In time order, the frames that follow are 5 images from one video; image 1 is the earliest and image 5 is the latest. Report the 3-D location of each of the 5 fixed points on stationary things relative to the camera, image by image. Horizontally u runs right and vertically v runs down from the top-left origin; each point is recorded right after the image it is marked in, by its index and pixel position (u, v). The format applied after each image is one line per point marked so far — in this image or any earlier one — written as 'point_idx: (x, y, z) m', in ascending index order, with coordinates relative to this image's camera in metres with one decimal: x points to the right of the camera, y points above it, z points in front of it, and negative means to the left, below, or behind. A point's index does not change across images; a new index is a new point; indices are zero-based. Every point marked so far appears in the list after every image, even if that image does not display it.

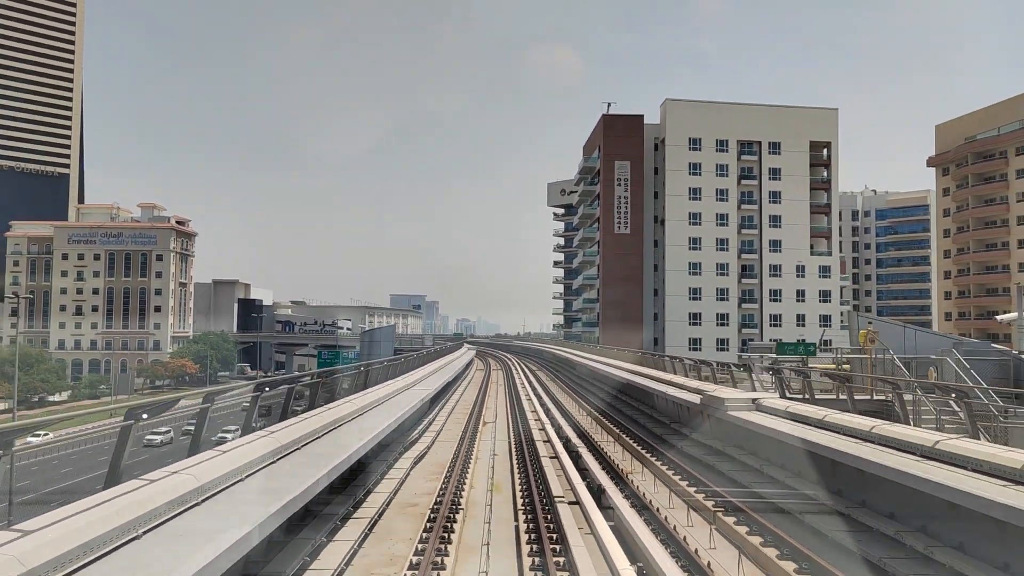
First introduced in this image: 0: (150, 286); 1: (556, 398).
0: (-11.6, 0.0, +18.8) m
1: (+1.6, -3.6, +17.9) m
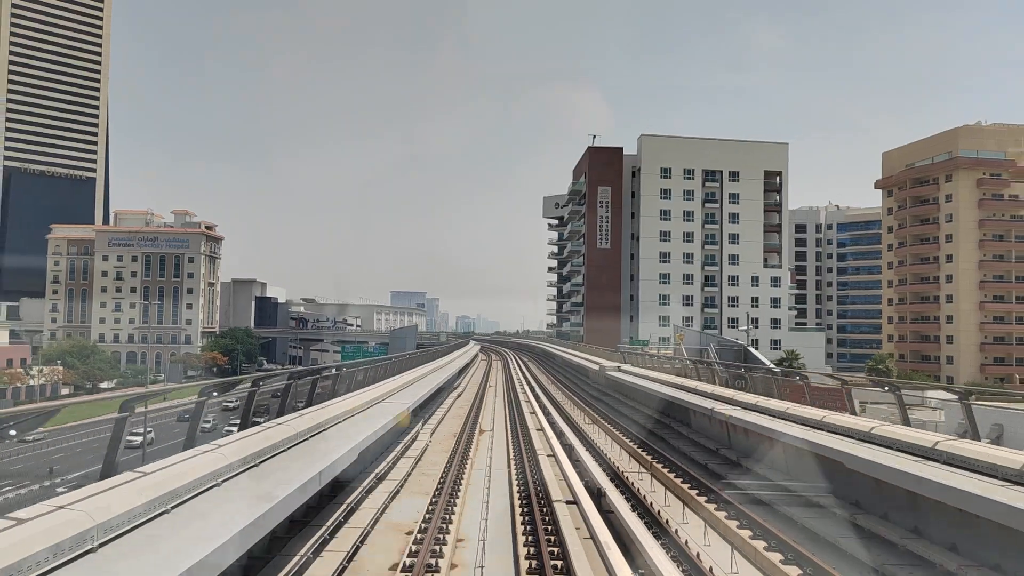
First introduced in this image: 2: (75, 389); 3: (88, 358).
0: (-11.6, +0.1, +20.5) m
1: (+1.5, -3.7, +19.7) m
2: (-9.8, -2.3, +13.2) m
3: (-11.0, -1.8, +15.3) m
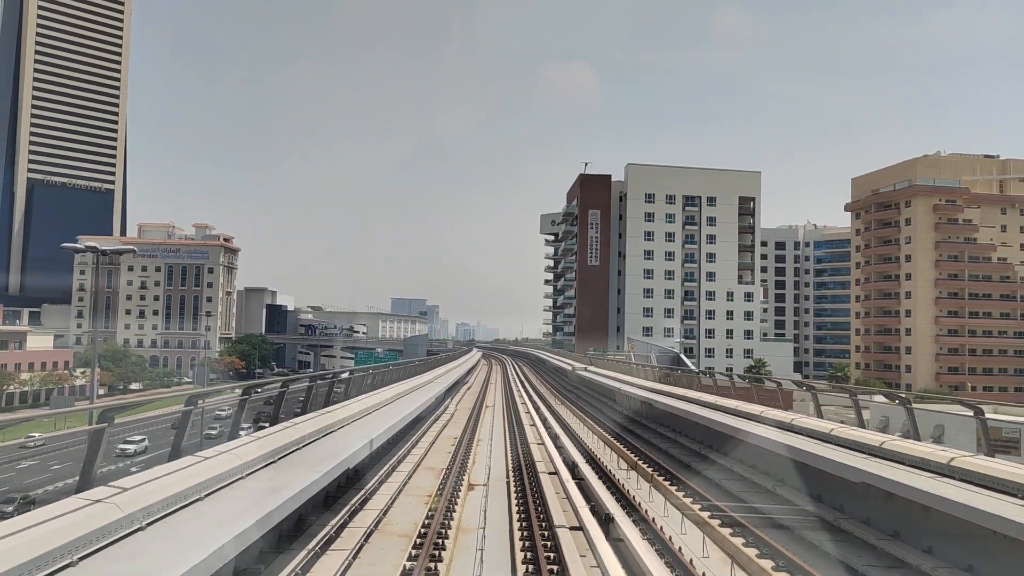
0: (-11.7, -0.2, +21.8) m
1: (+1.4, -4.1, +20.9) m
2: (-9.9, -2.5, +14.4) m
3: (-11.0, -2.1, +16.5) m
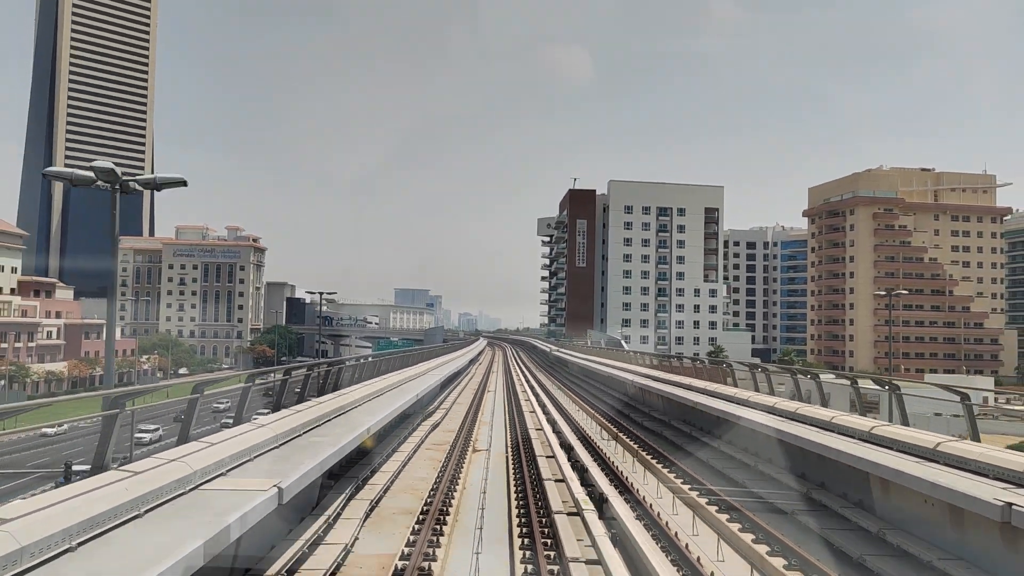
0: (-11.7, 0.0, +24.1) m
1: (+1.4, -3.9, +23.3) m
2: (-9.9, -2.5, +16.8) m
3: (-11.0, -2.0, +18.9) m
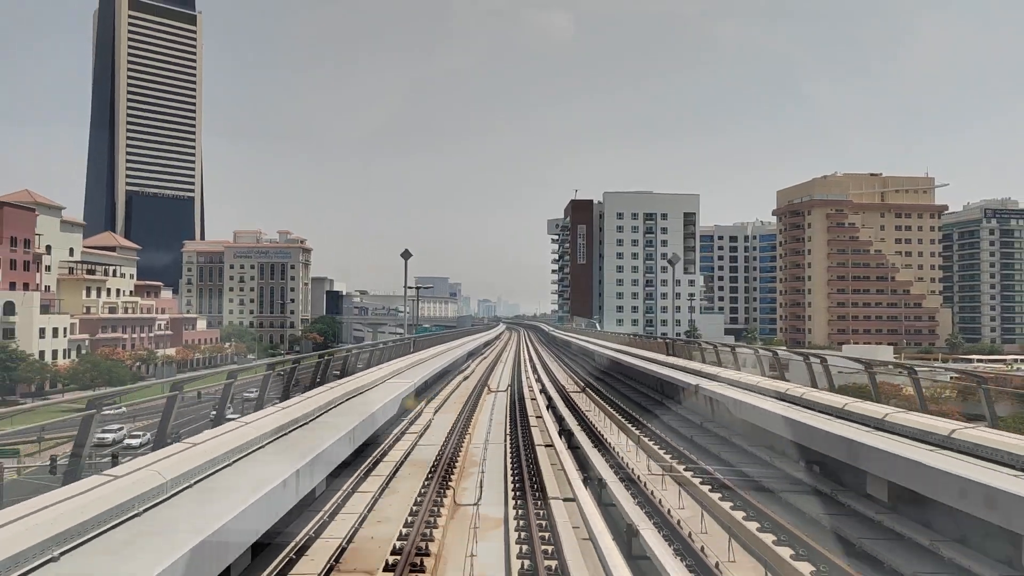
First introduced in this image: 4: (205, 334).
0: (-11.0, +0.2, +27.8) m
1: (+2.1, -3.5, +26.7) m
2: (-9.4, -2.4, +20.5) m
3: (-10.5, -1.9, +22.7) m
4: (-10.4, -1.6, +19.8) m
